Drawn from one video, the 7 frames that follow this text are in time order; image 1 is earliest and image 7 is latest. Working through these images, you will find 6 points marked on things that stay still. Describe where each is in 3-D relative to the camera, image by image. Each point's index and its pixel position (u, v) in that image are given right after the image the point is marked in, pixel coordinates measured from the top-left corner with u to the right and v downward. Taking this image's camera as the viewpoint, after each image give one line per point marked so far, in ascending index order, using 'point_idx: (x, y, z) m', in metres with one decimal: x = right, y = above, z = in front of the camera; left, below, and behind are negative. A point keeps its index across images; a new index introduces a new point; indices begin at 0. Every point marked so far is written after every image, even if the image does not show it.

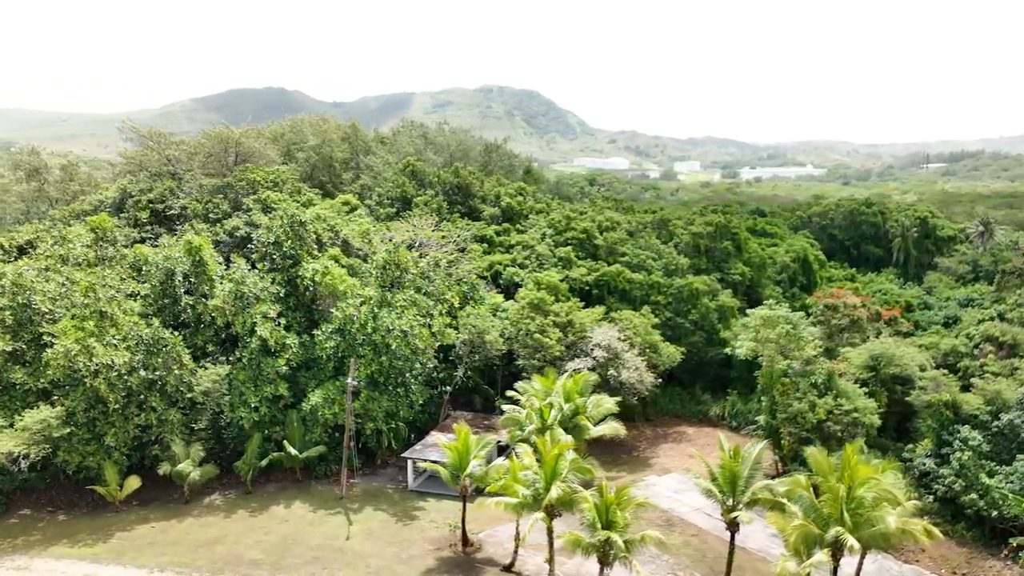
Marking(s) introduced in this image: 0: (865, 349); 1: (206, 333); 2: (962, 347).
0: (+10.0, -1.7, +17.7) m
1: (-8.9, -1.3, +18.4) m
2: (+14.2, -1.9, +19.9) m
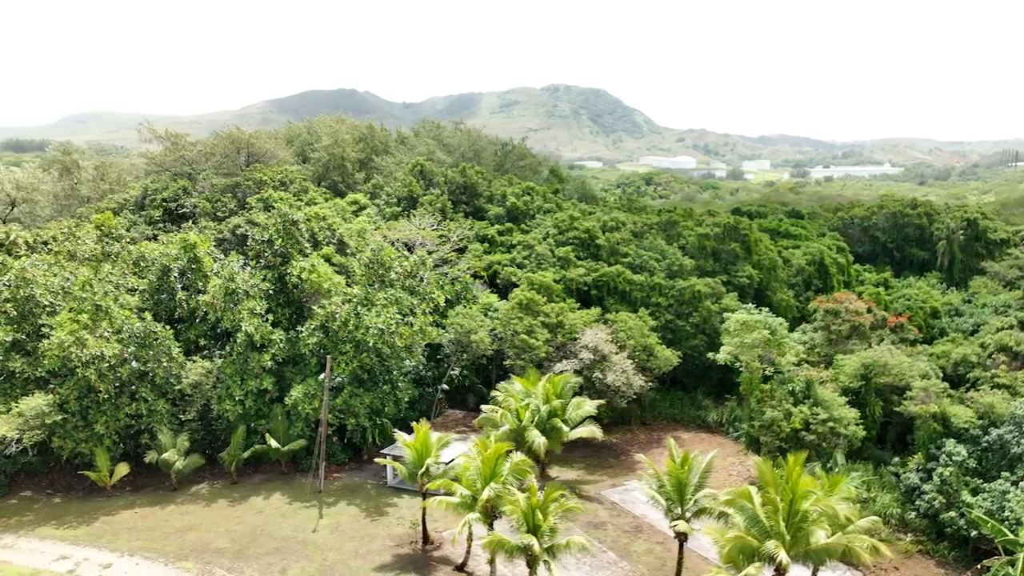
0: (+9.3, -1.9, +16.9) m
1: (-9.5, -1.2, +19.0) m
2: (+13.7, -2.0, +18.8) m
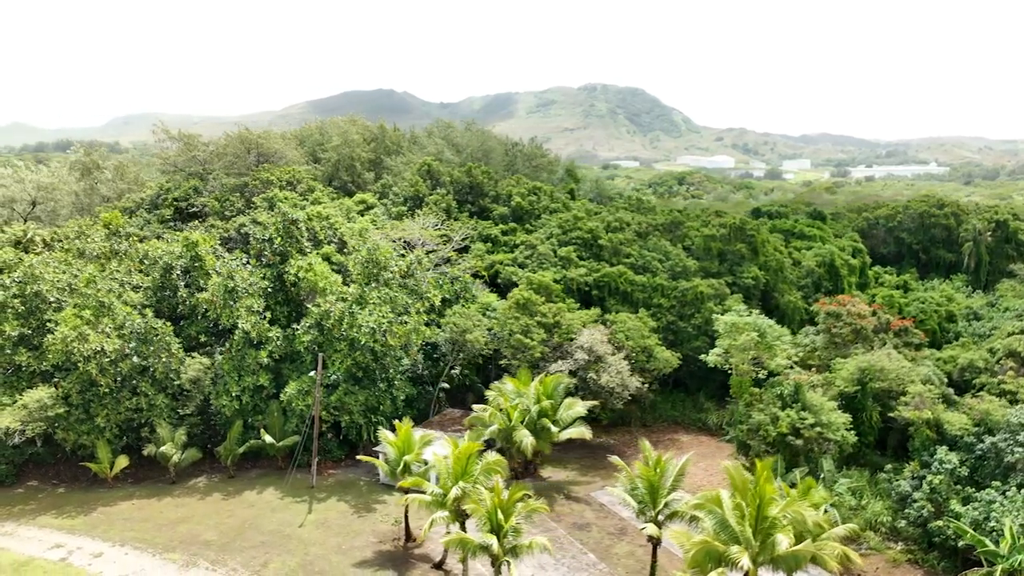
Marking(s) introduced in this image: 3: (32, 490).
0: (+9.1, -1.9, +16.6) m
1: (-9.7, -1.1, +19.4) m
2: (+13.5, -2.1, +18.2) m
3: (-13.6, -5.7, +17.8) m
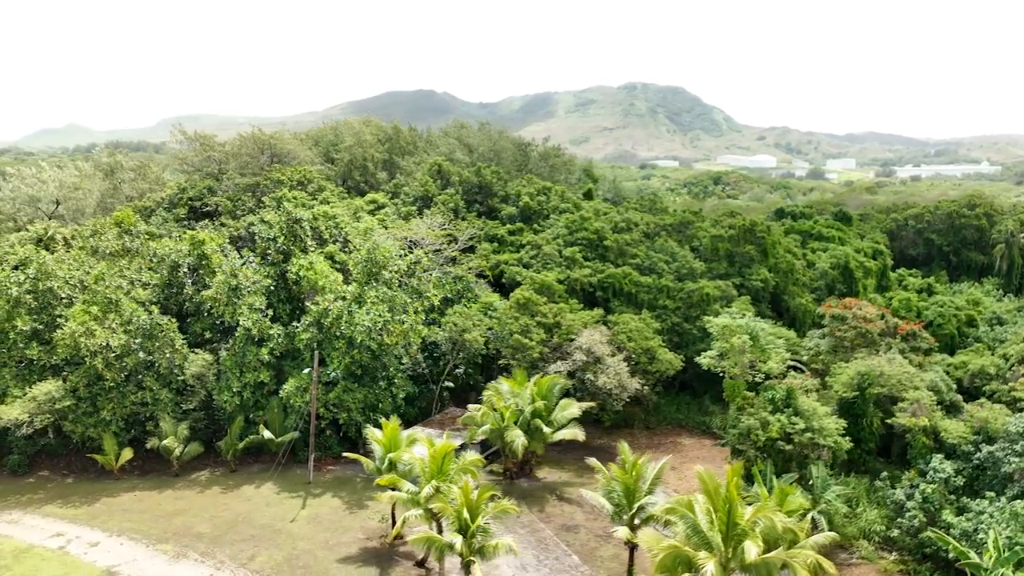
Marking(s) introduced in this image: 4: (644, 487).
0: (+8.8, -2.0, +16.2) m
1: (-9.7, -1.1, +19.9) m
2: (+13.4, -2.2, +17.6) m
3: (-13.7, -5.6, +18.4) m
4: (+2.4, -3.5, +11.2) m
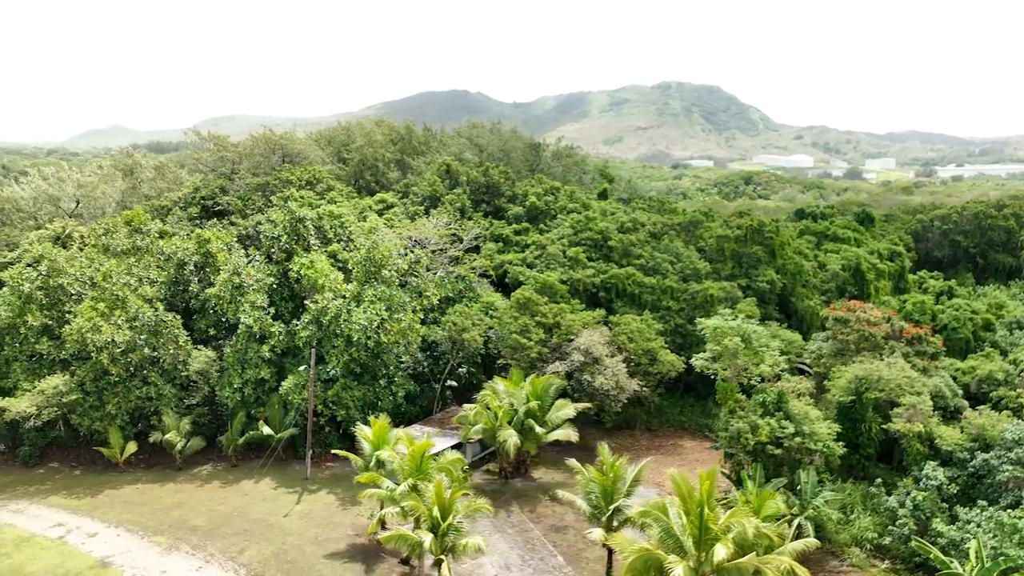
0: (+8.6, -2.0, +15.8) m
1: (-9.8, -1.0, +20.2) m
2: (+13.2, -2.3, +17.1) m
3: (-13.9, -5.5, +19.0) m
4: (+1.9, -3.6, +11.1) m
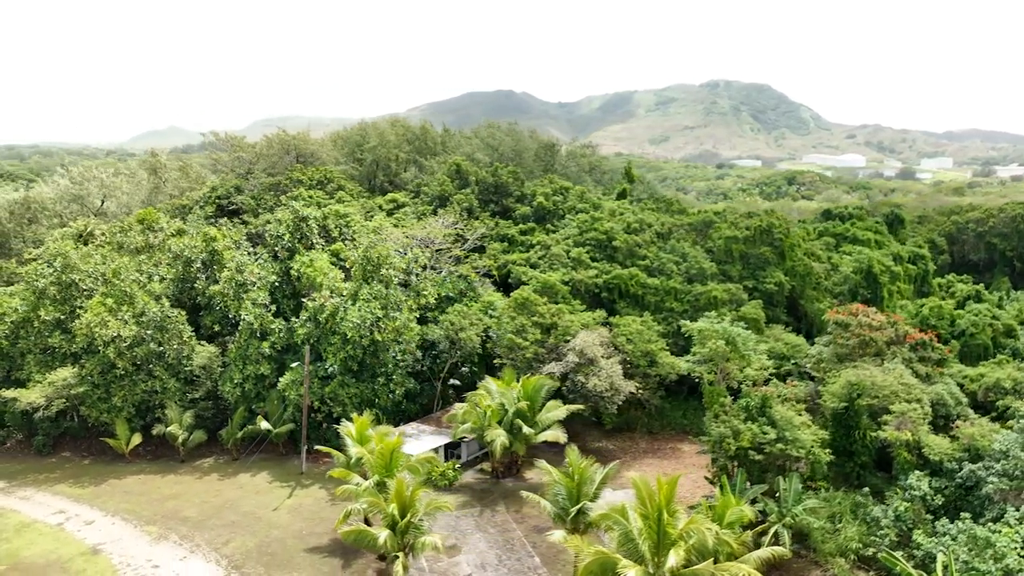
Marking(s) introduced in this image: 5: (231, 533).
0: (+8.3, -2.1, +15.4) m
1: (-9.9, -0.9, +20.8) m
2: (+12.9, -2.4, +16.5) m
3: (-14.1, -5.4, +19.7) m
4: (+1.3, -3.6, +11.1) m
5: (-6.5, -5.7, +14.6) m
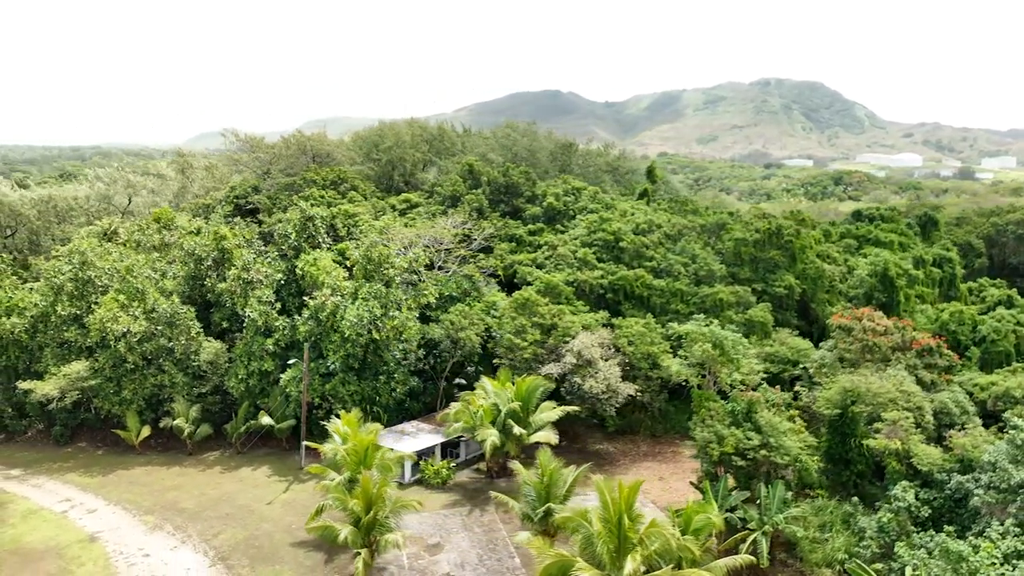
0: (+8.0, -2.2, +15.0) m
1: (-9.9, -0.8, +21.3) m
2: (+12.6, -2.6, +15.8) m
3: (-14.1, -5.3, +20.5) m
4: (+0.8, -3.6, +11.0) m
5: (-6.9, -5.7, +15.0) m
